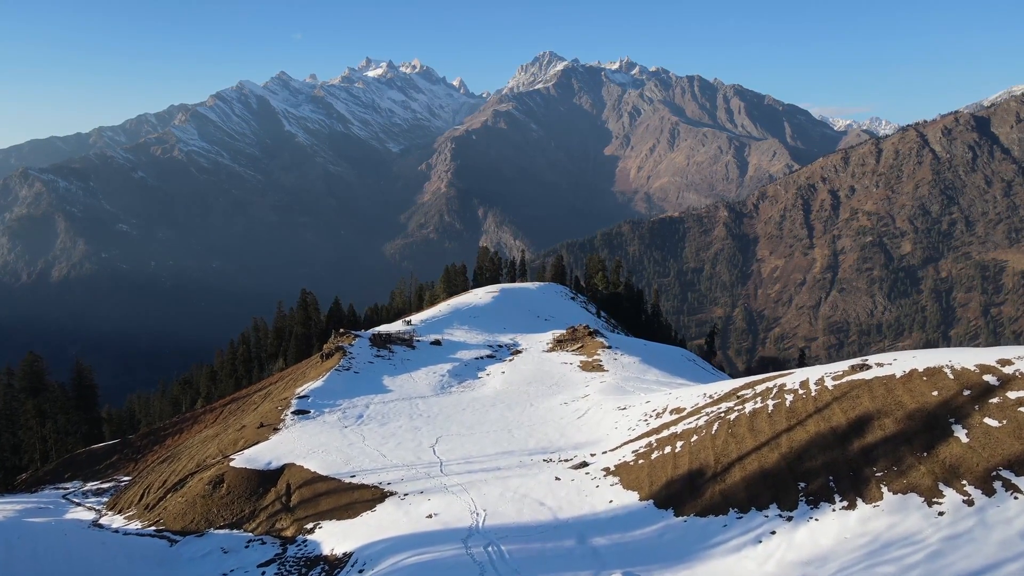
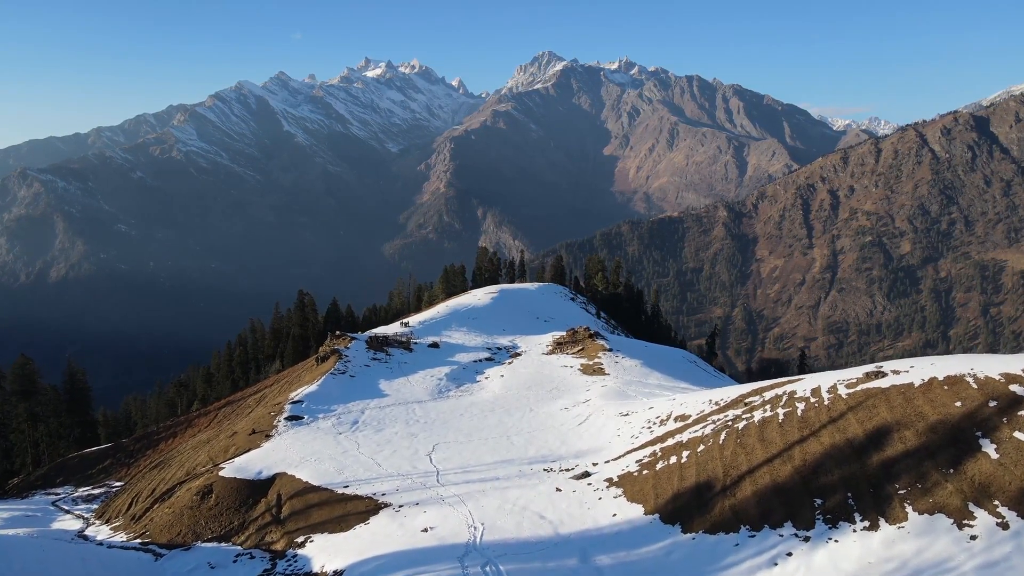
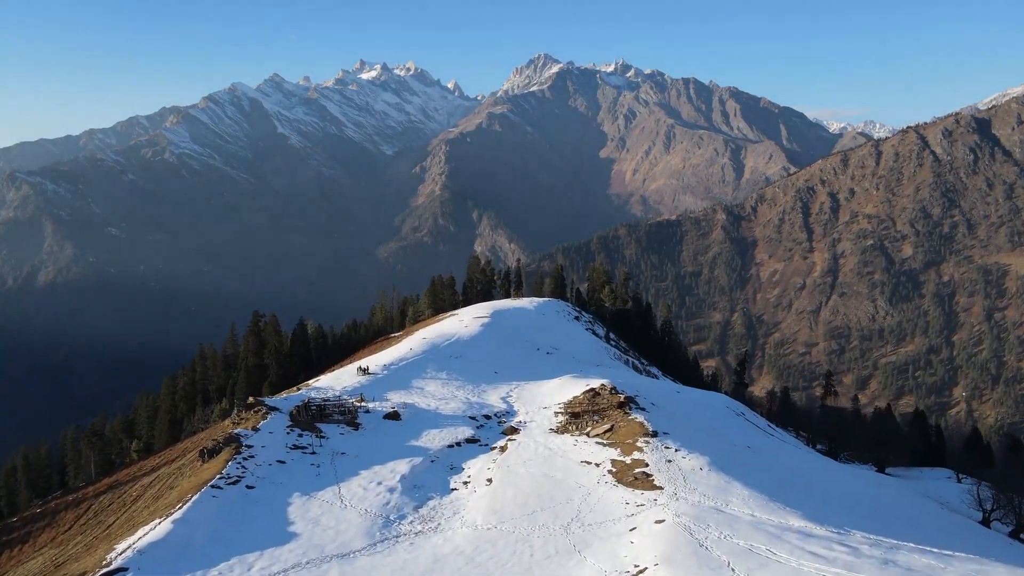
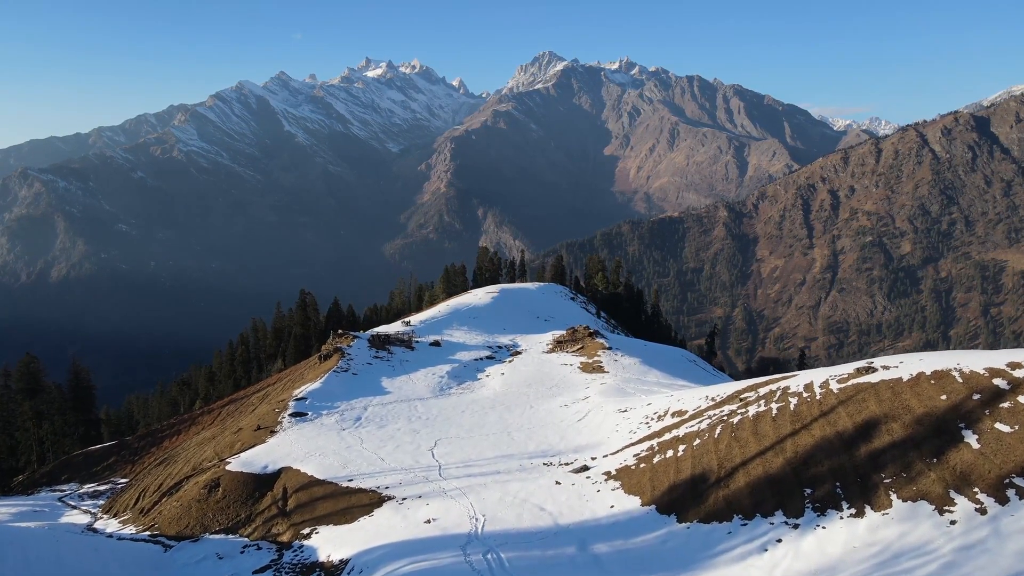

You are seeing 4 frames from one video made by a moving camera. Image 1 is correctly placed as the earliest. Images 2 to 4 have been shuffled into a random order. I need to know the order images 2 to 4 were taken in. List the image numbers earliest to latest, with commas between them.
4, 2, 3
